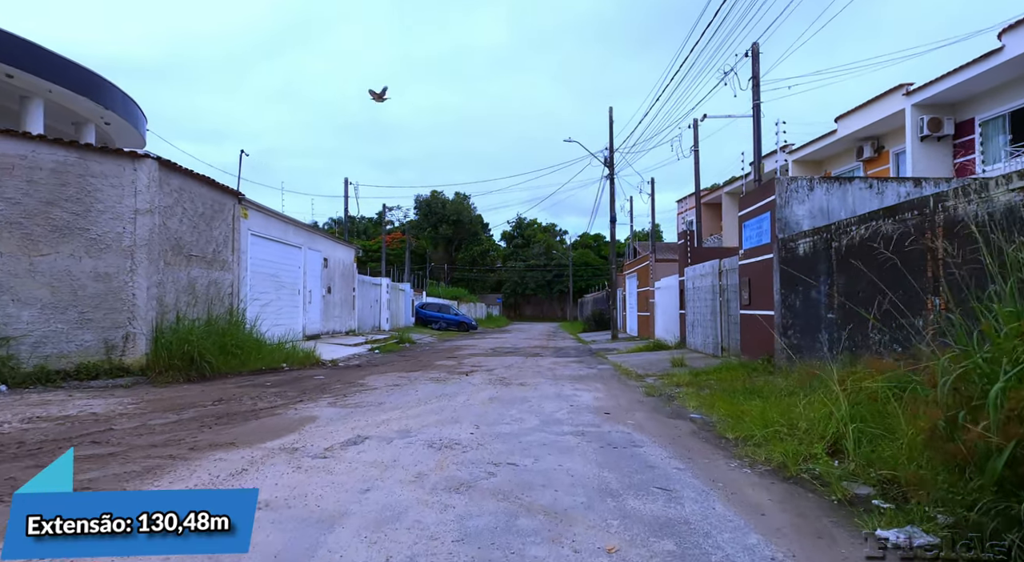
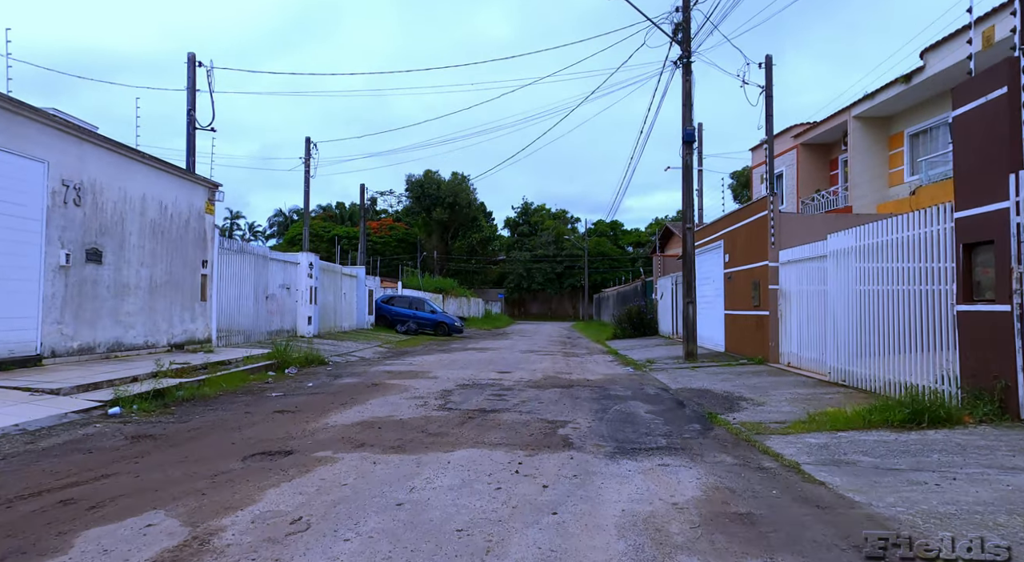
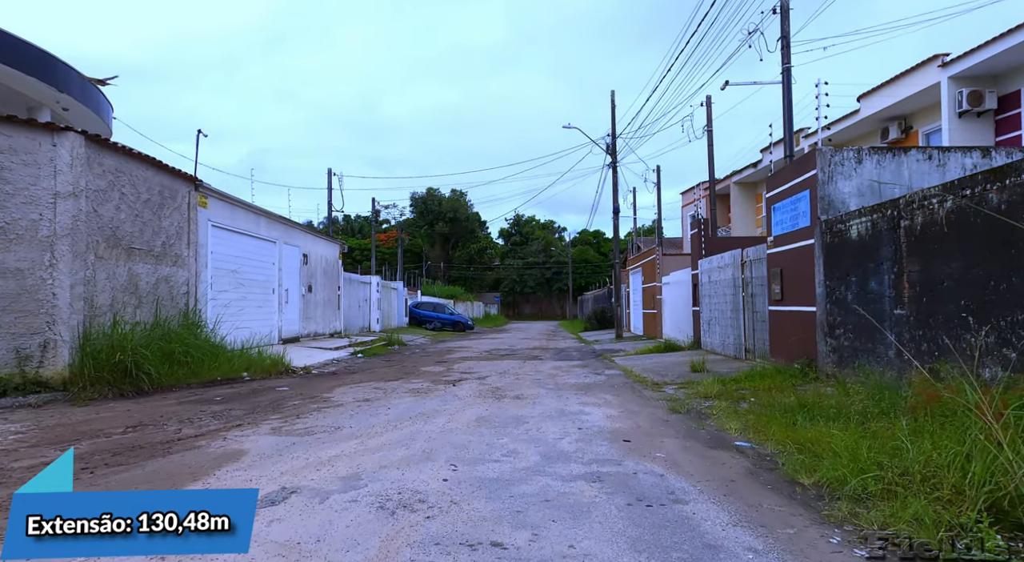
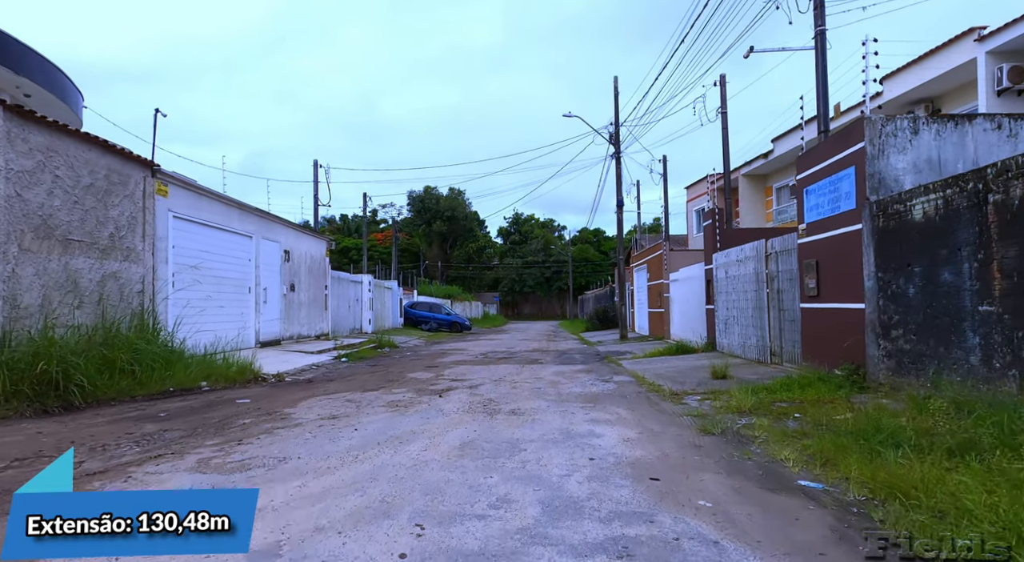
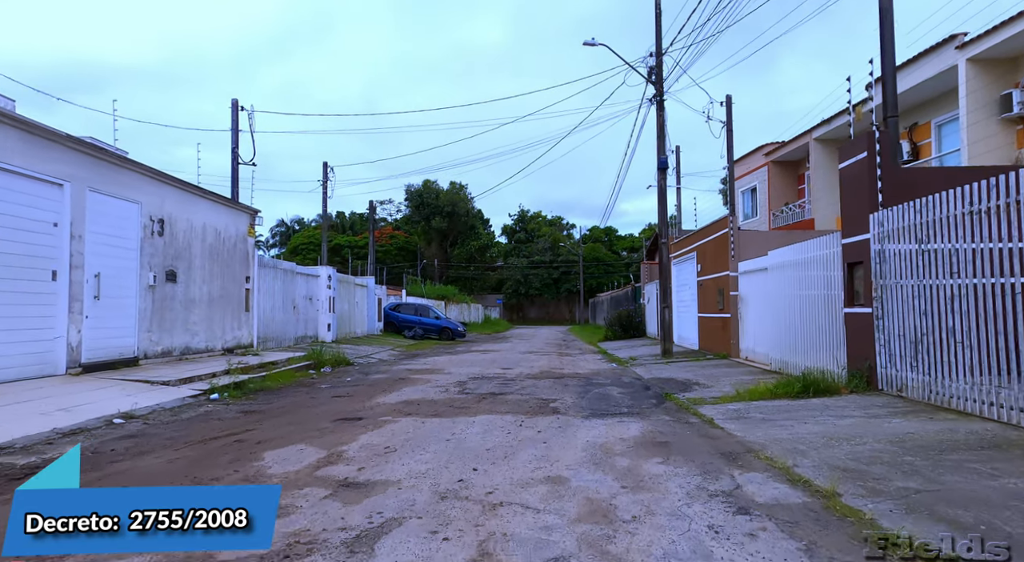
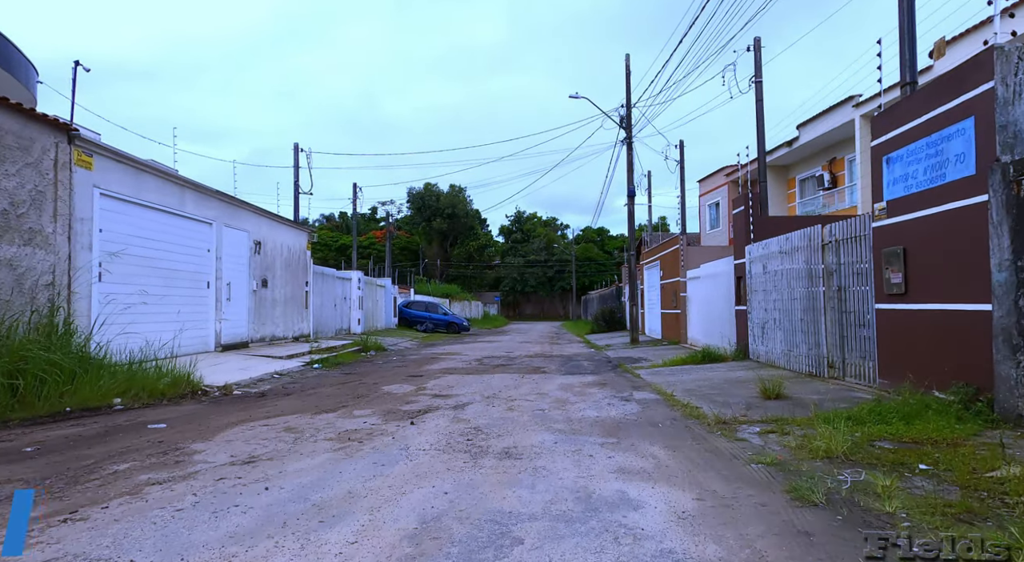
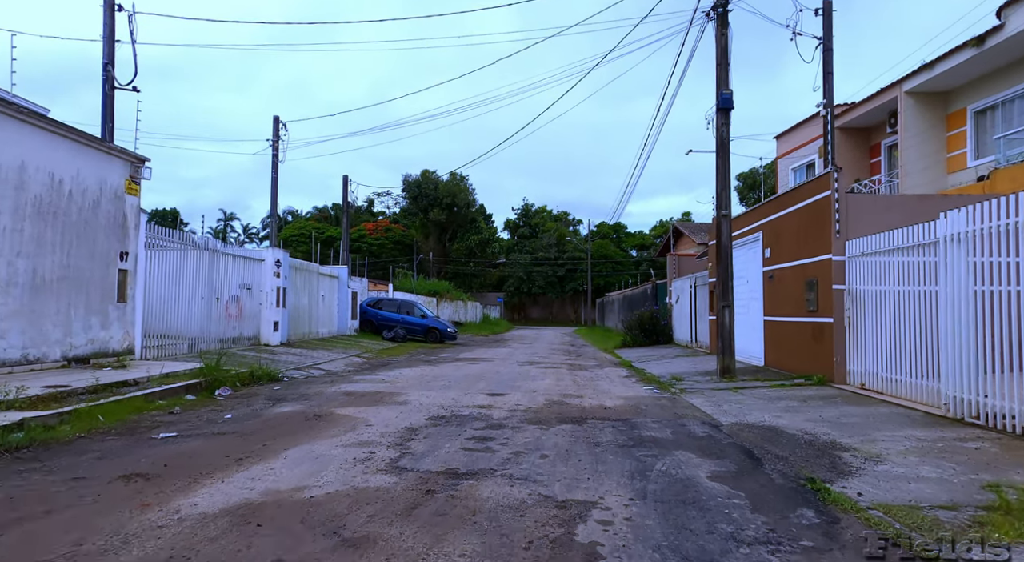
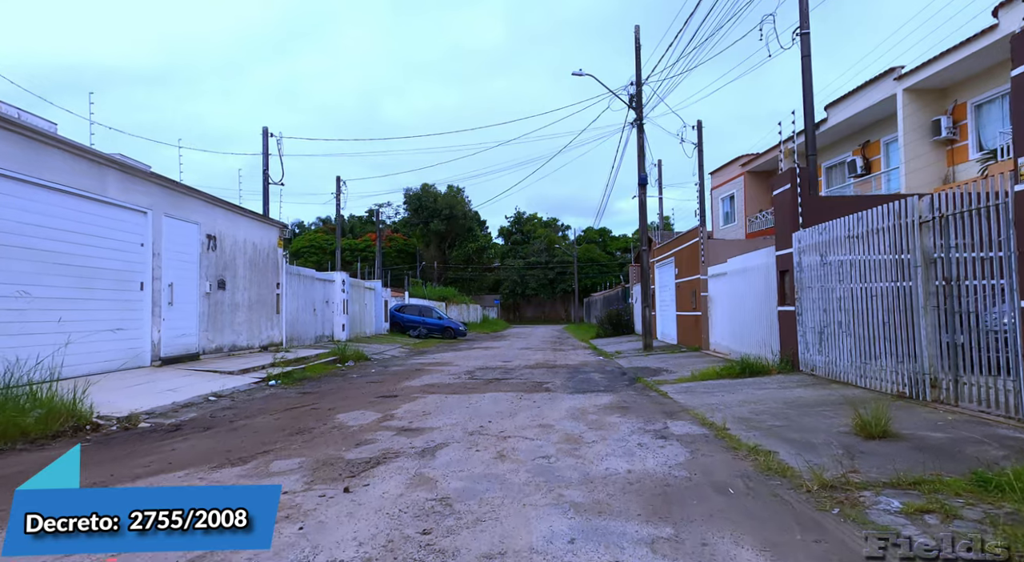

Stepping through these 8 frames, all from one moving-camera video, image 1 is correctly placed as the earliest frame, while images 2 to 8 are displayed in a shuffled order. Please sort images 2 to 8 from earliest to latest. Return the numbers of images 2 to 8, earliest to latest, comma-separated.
3, 4, 6, 8, 5, 2, 7
